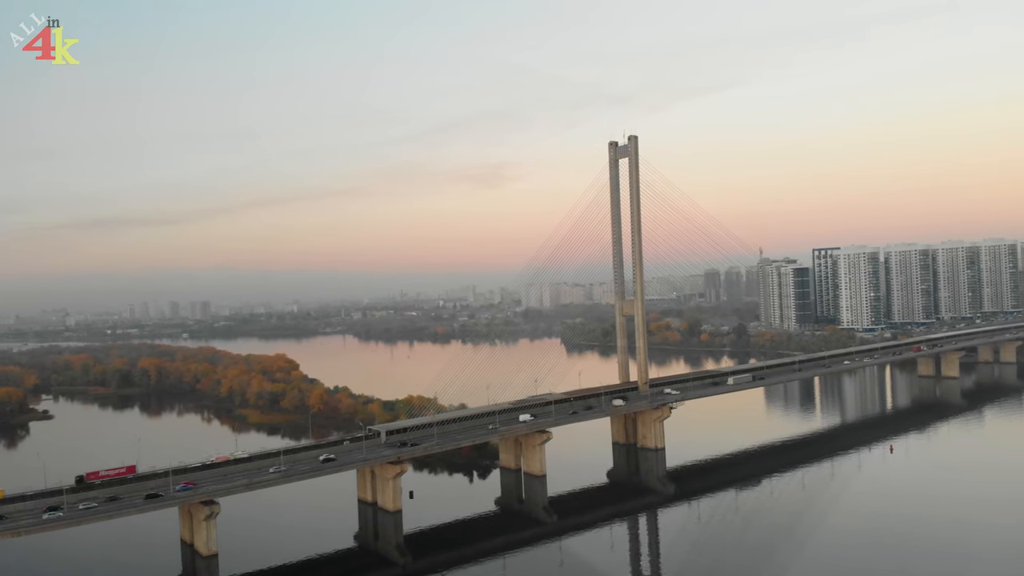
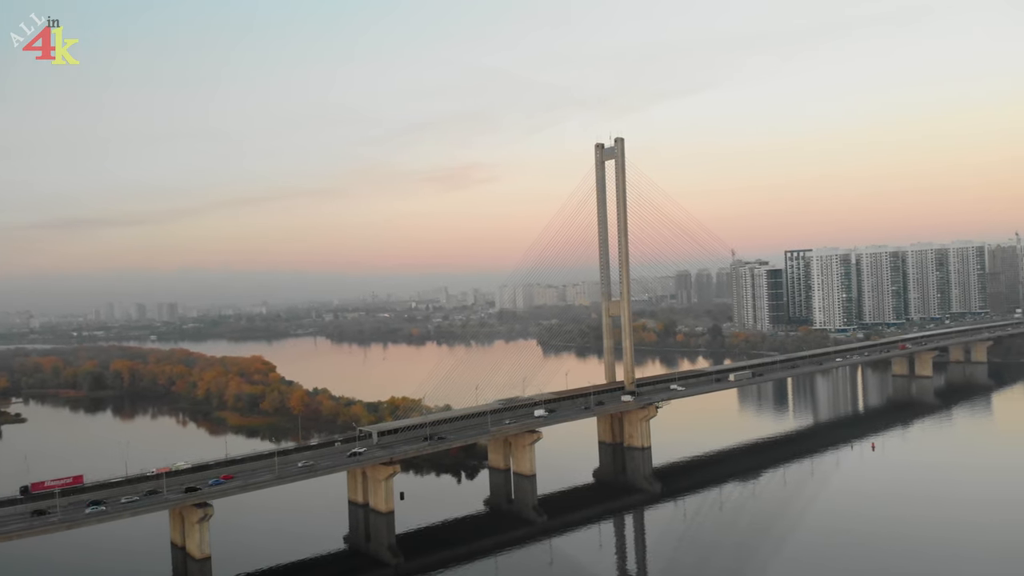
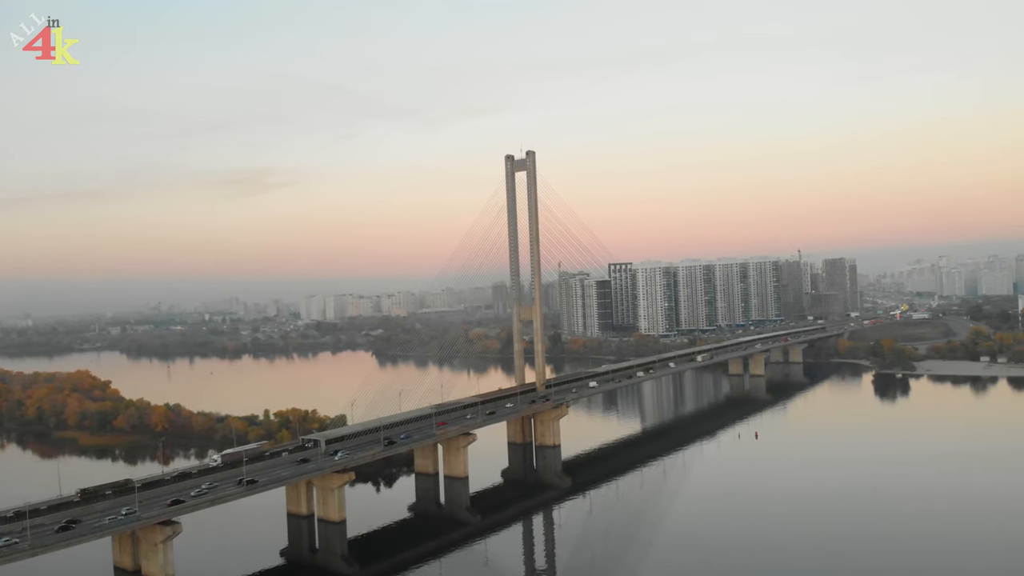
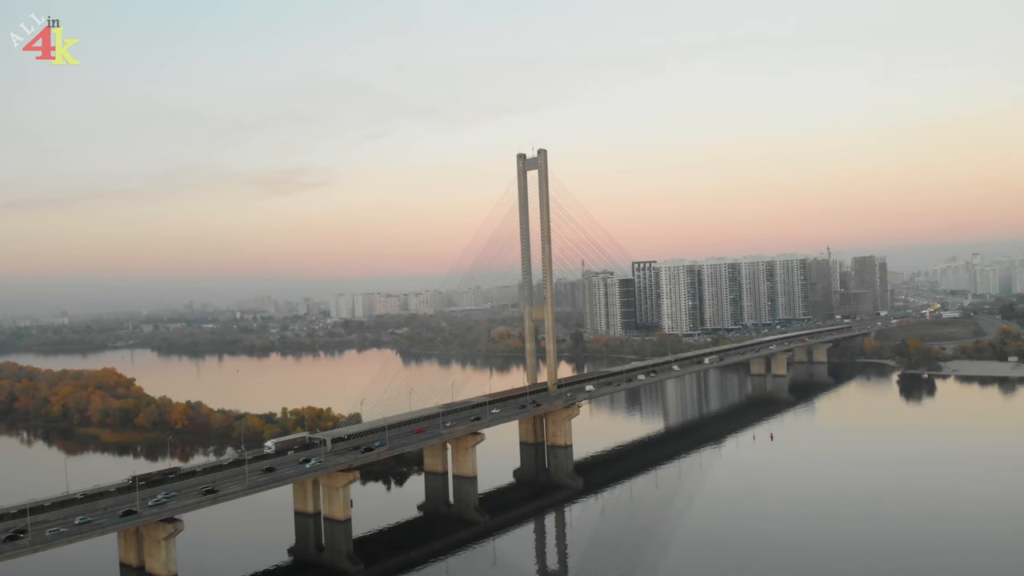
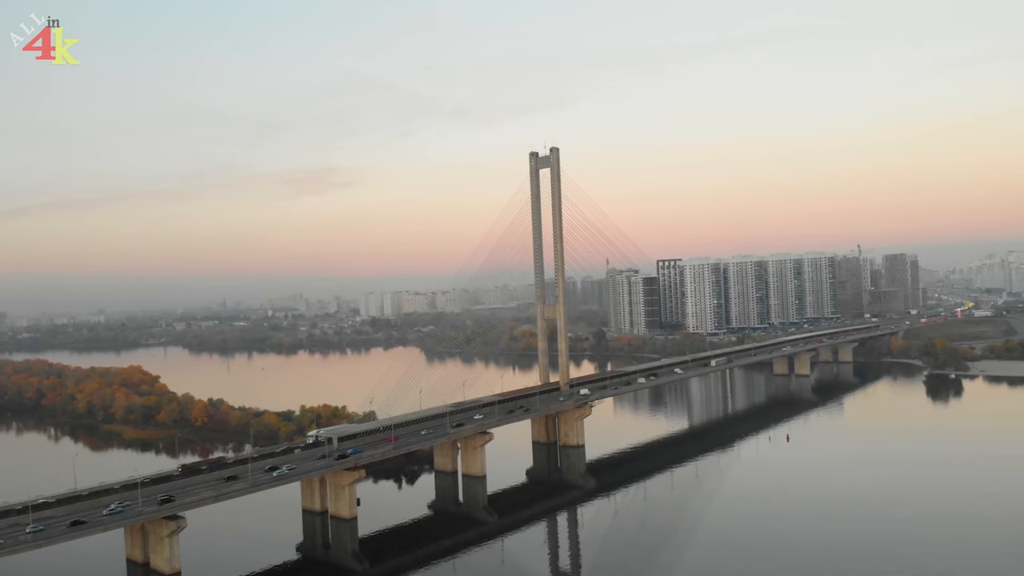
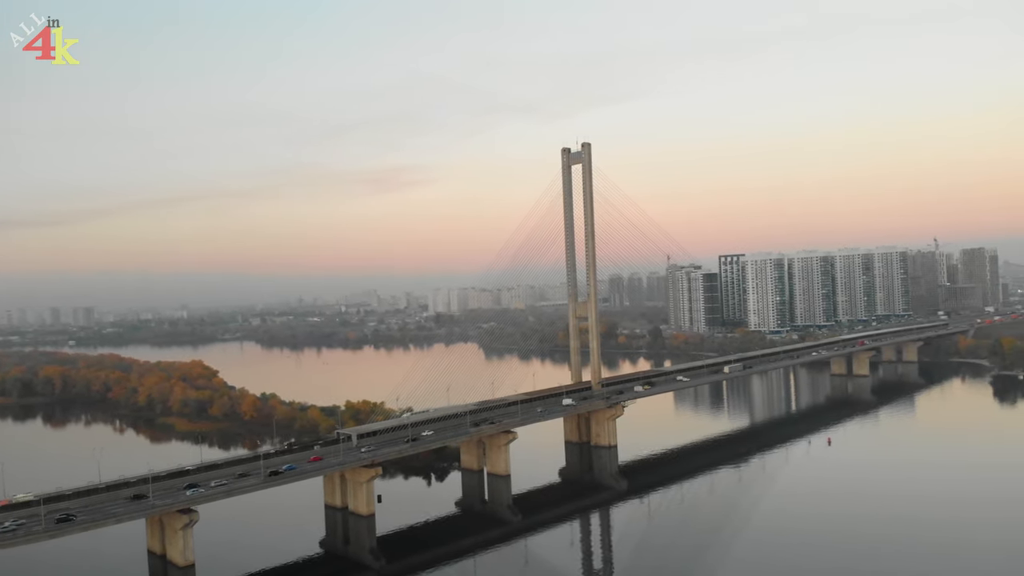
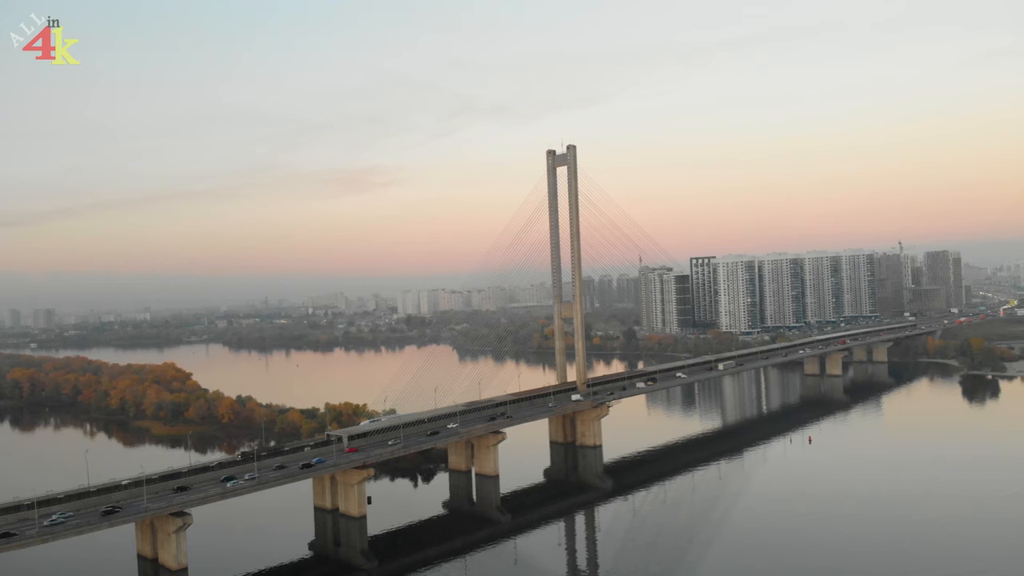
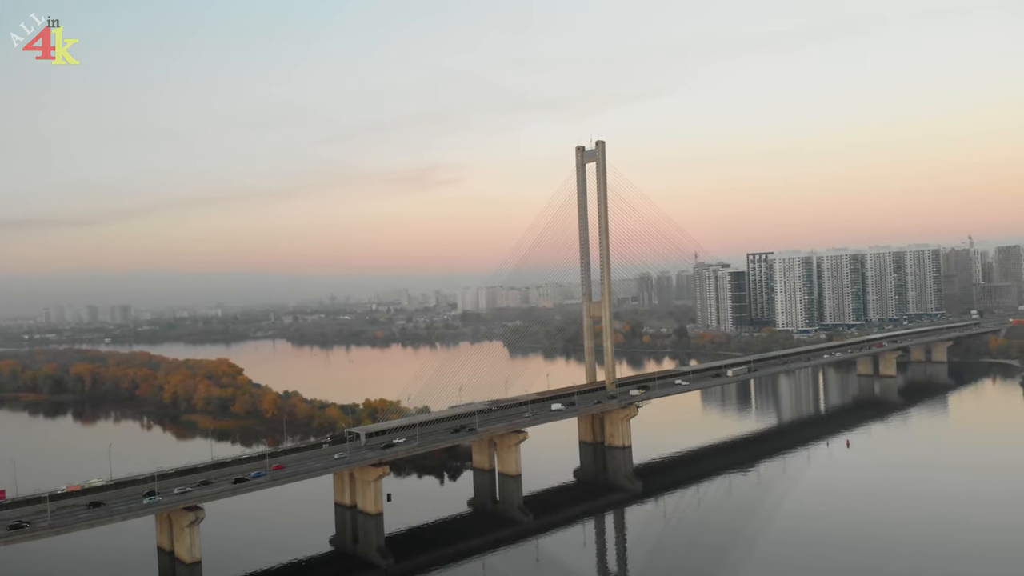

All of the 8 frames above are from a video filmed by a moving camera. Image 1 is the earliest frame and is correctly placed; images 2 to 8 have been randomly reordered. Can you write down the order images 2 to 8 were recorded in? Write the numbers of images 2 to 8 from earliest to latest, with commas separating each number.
2, 8, 6, 7, 5, 4, 3
